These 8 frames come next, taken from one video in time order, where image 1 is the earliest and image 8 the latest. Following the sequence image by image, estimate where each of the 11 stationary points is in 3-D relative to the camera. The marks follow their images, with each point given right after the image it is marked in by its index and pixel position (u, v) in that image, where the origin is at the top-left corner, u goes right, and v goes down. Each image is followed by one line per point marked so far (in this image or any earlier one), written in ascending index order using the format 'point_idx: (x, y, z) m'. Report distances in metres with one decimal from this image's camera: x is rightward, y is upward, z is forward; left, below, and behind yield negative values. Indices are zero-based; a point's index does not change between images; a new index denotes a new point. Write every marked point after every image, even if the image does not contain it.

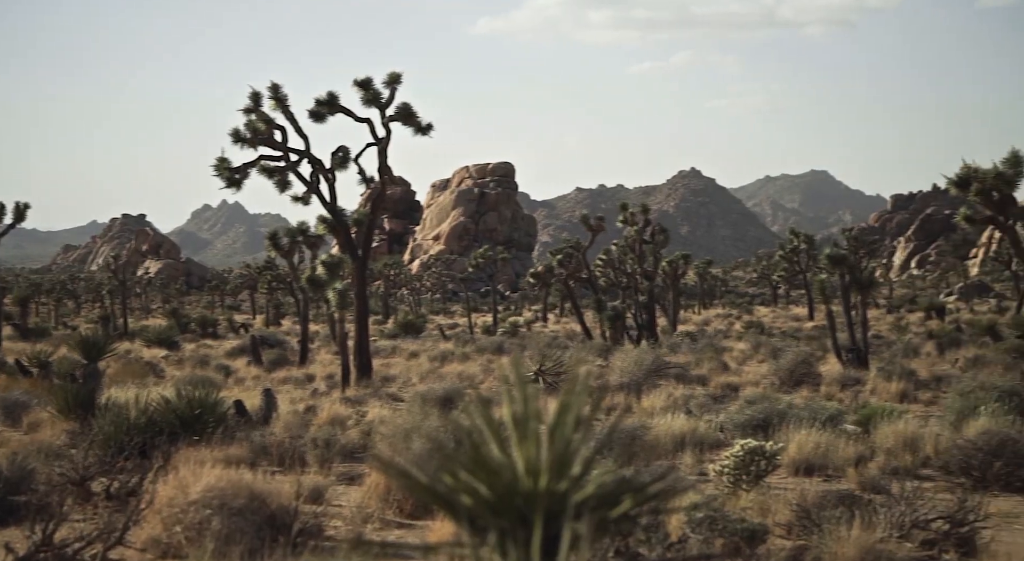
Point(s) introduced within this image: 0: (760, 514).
0: (+3.0, -2.8, +14.1) m
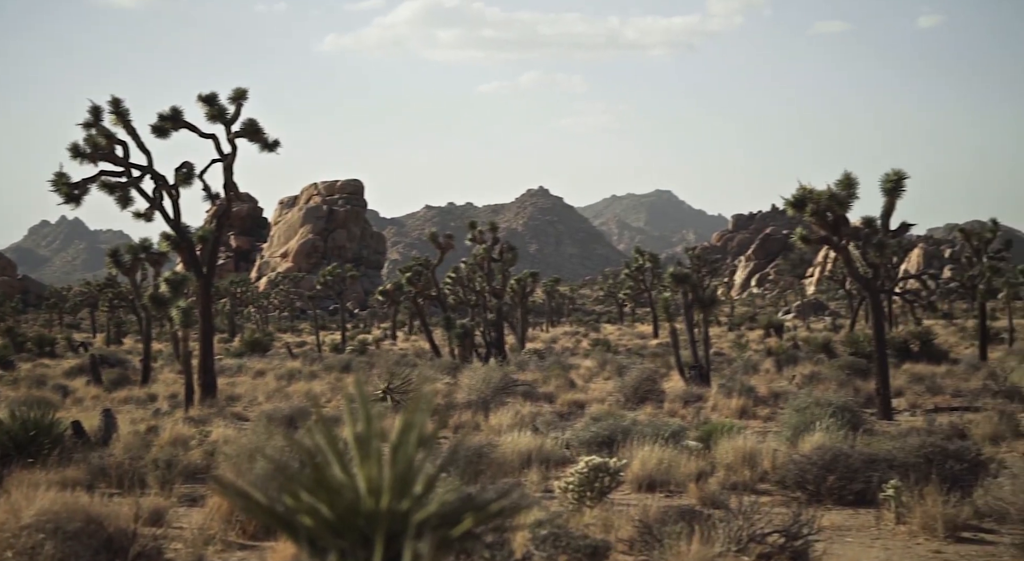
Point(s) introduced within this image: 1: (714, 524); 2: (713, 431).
0: (+1.1, -3.1, +14.3) m
1: (+2.5, -2.9, +14.1) m
2: (+2.7, -2.1, +16.5) m
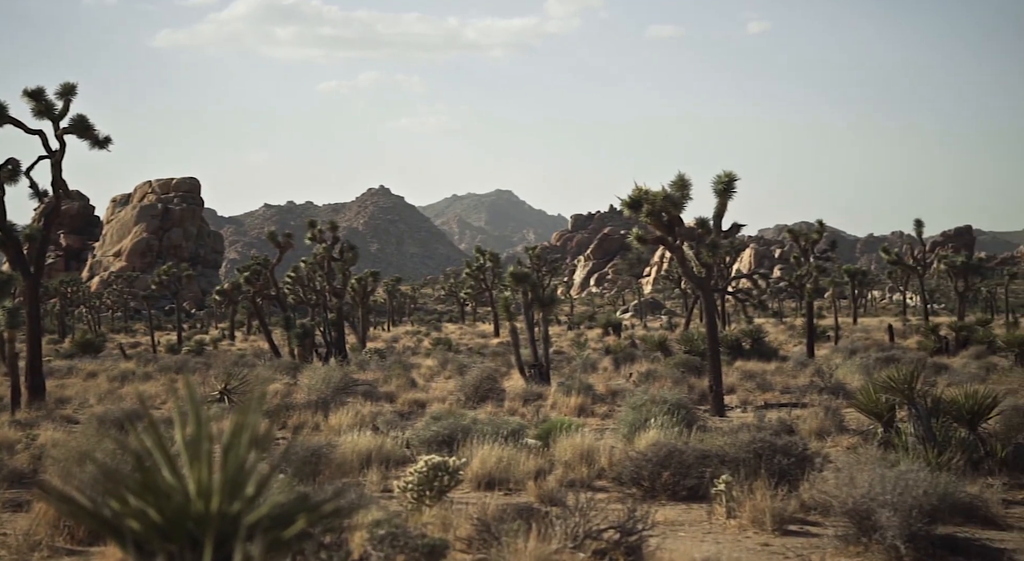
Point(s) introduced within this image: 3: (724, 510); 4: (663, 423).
0: (-0.9, -3.0, +14.4) m
1: (+0.5, -2.9, +14.2) m
2: (+0.5, -2.1, +16.7) m
3: (+2.7, -2.9, +14.6) m
4: (+2.0, -1.9, +16.0) m
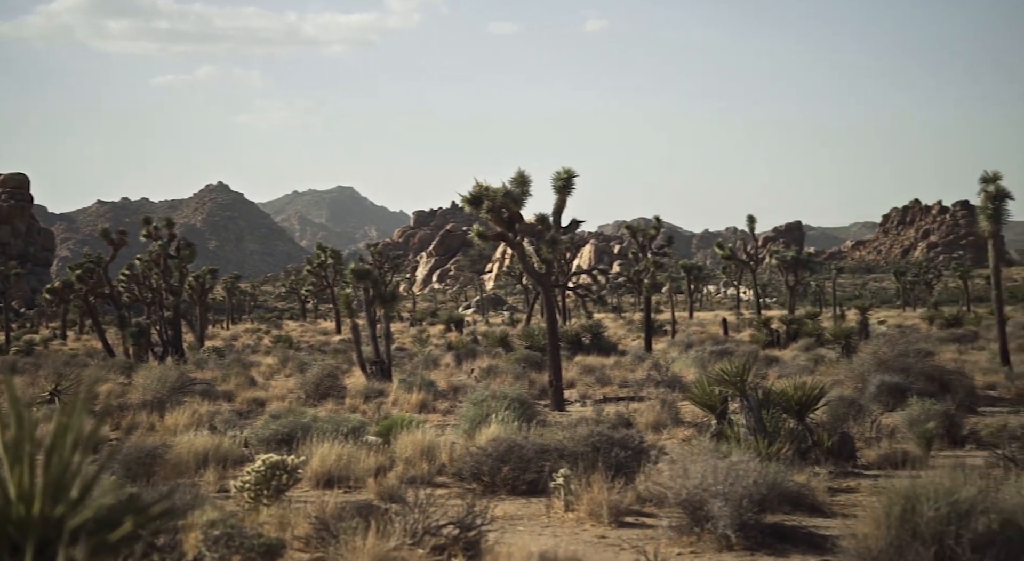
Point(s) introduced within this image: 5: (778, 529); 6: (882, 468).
0: (-2.9, -3.0, +14.2) m
1: (-1.5, -2.9, +14.2) m
2: (-1.6, -2.1, +16.7) m
3: (+0.6, -2.8, +14.8) m
4: (-0.1, -1.9, +16.1) m
5: (+3.3, -3.0, +14.3) m
6: (+4.9, -2.5, +15.7) m
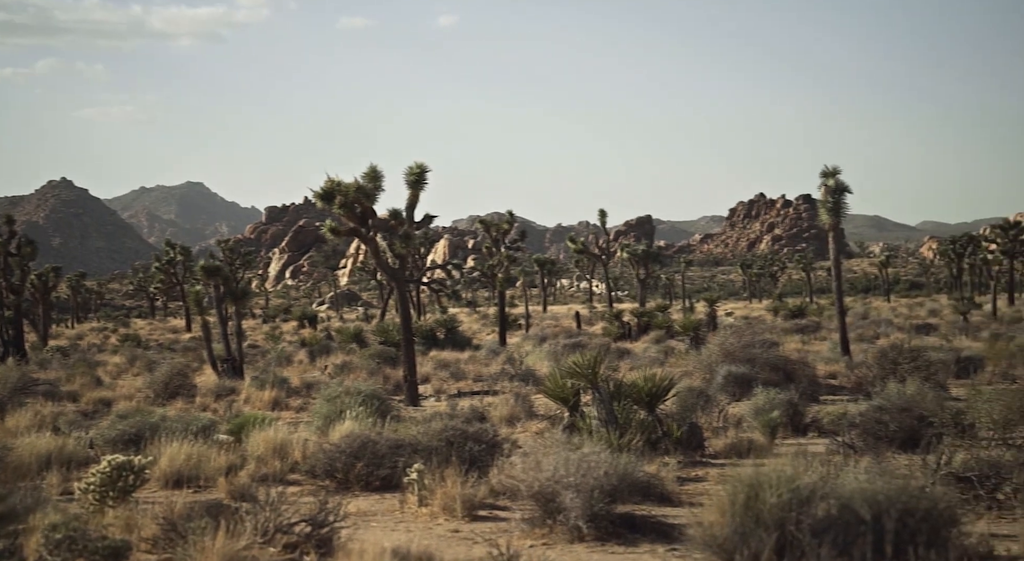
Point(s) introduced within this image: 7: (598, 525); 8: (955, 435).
0: (-4.7, -3.0, +14.0) m
1: (-3.3, -2.8, +14.0) m
2: (-3.6, -2.0, +16.5) m
3: (-1.2, -2.7, +14.8) m
4: (-2.1, -1.8, +16.0) m
5: (+1.4, -3.0, +14.5) m
6: (+2.9, -2.4, +16.0) m
7: (+1.1, -3.0, +14.3) m
8: (+5.6, -2.0, +15.1) m
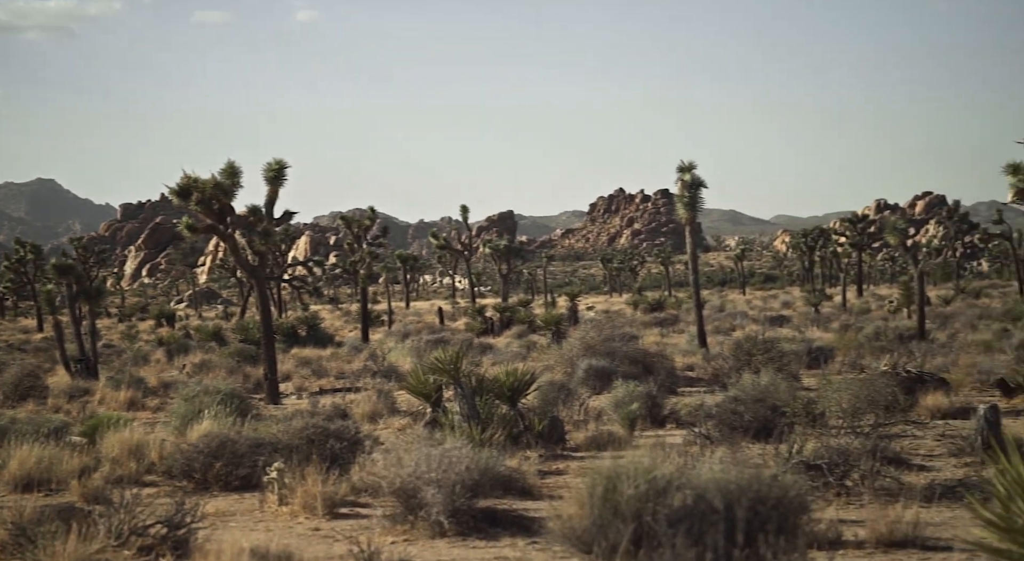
0: (-6.3, -3.0, +13.6) m
1: (-5.0, -2.8, +13.7) m
2: (-5.5, -2.0, +16.1) m
3: (-3.0, -2.7, +14.6) m
4: (-3.9, -1.8, +15.8) m
5: (-0.3, -2.9, +14.6) m
6: (+1.1, -2.3, +16.2) m
7: (-0.6, -2.9, +14.3) m
8: (+3.8, -1.9, +15.4) m
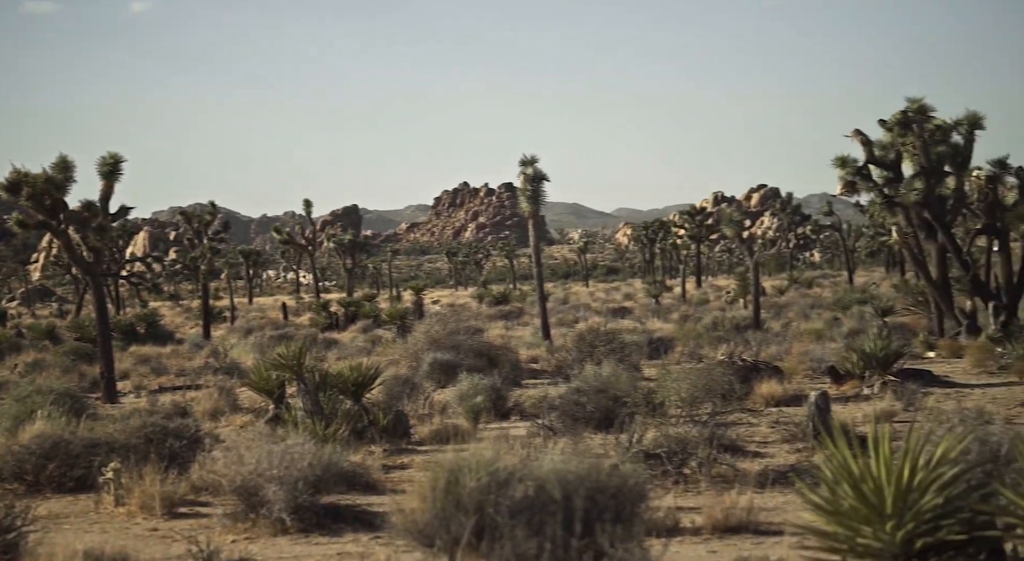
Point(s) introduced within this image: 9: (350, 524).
0: (-8.2, -2.9, +13.0) m
1: (-6.8, -2.8, +13.3) m
2: (-7.6, -2.0, +15.6) m
3: (-4.9, -2.7, +14.3) m
4: (-6.0, -1.8, +15.4) m
5: (-2.2, -2.8, +14.5) m
6: (-1.0, -2.2, +16.2) m
7: (-2.6, -2.8, +14.1) m
8: (+1.8, -1.8, +15.6) m
9: (-2.0, -3.0, +14.3) m
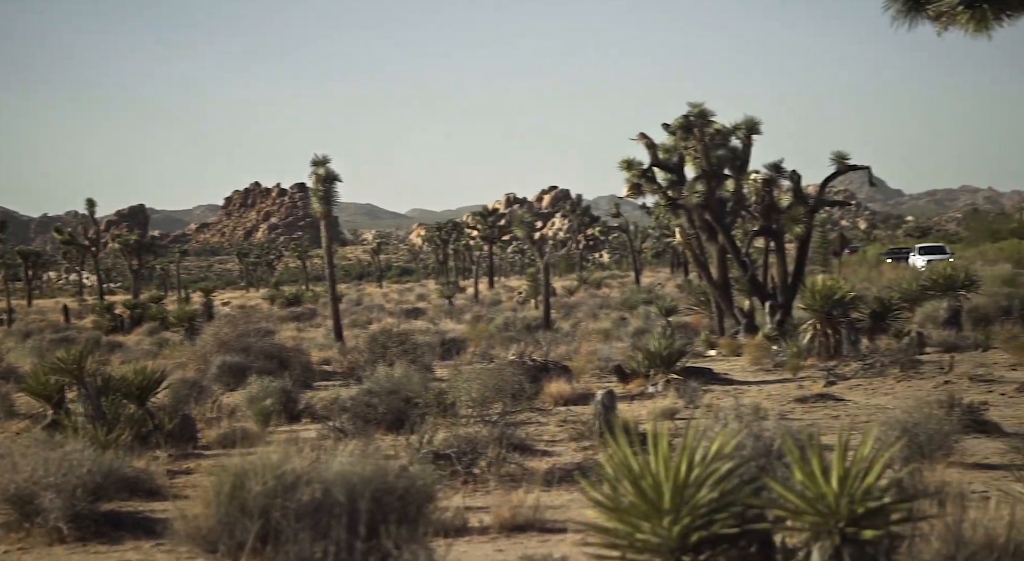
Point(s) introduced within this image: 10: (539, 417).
0: (-10.6, -3.0, +12.0) m
1: (-9.3, -2.8, +12.4) m
2: (-10.2, -2.0, +14.6) m
3: (-7.4, -2.7, +13.6) m
4: (-8.6, -1.8, +14.6) m
5: (-4.8, -2.8, +14.0) m
6: (-3.8, -2.3, +15.9) m
7: (-5.1, -2.9, +13.7) m
8: (-0.9, -1.8, +15.6) m
9: (-4.5, -3.0, +13.9) m
10: (+0.6, -2.0, +17.1) m
